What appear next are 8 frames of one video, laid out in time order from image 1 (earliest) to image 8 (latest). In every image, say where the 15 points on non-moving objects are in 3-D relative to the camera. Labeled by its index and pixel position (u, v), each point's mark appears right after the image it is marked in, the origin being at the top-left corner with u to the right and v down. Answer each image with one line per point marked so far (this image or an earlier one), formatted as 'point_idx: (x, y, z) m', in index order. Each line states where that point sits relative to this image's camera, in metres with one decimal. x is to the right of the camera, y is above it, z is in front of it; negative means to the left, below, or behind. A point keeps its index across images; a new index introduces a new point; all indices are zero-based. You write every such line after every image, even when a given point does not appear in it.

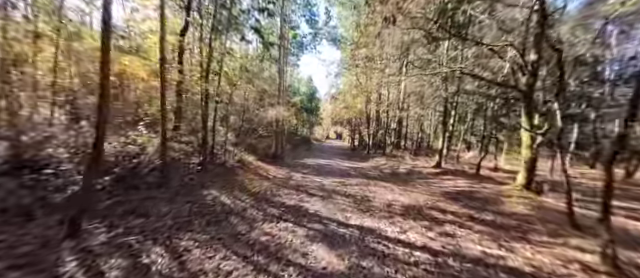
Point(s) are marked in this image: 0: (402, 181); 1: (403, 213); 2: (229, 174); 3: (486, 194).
0: (+4.7, -2.4, +12.3) m
1: (+2.6, -2.3, +6.9) m
2: (-3.8, -1.5, +9.0) m
3: (+6.9, -2.3, +9.1) m
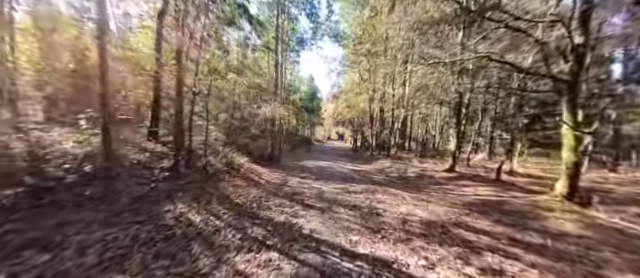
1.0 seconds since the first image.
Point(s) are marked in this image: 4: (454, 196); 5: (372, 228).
0: (+4.7, -2.4, +10.8) m
1: (+2.6, -2.3, +5.3) m
2: (-3.8, -1.5, +7.6) m
3: (+6.9, -2.3, +7.5) m
4: (+5.7, -2.4, +9.1) m
5: (+1.3, -2.2, +5.5) m
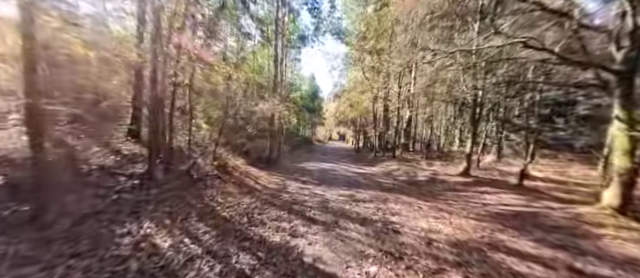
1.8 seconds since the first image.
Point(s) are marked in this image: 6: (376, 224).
0: (+4.8, -2.5, +9.6) m
1: (+2.7, -2.3, +4.2) m
2: (-3.7, -1.5, +6.4) m
3: (+7.0, -2.4, +6.4) m
4: (+5.8, -2.5, +8.0) m
5: (+1.4, -2.3, +4.3) m
6: (+1.5, -2.3, +5.7) m
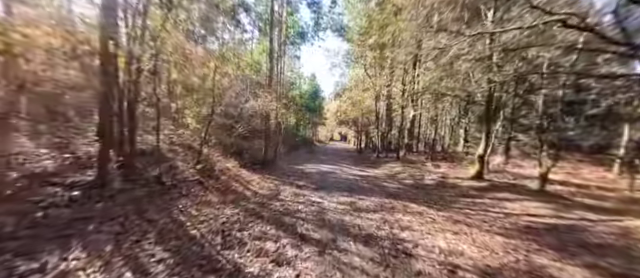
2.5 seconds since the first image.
0: (+4.7, -2.5, +8.5) m
1: (+2.5, -2.3, +3.1) m
2: (-3.8, -1.5, +5.4) m
3: (+6.9, -2.4, +5.2) m
4: (+5.7, -2.4, +6.8) m
5: (+1.3, -2.2, +3.2) m
6: (+1.3, -2.2, +4.6) m
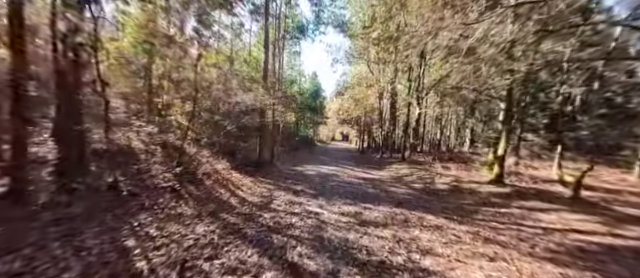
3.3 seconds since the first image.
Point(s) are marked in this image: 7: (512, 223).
0: (+4.6, -2.4, +7.2) m
1: (+2.4, -2.3, +1.8) m
2: (-3.9, -1.4, +4.2) m
3: (+6.8, -2.3, +4.0) m
4: (+5.6, -2.4, +5.6) m
5: (+1.2, -2.2, +2.0) m
6: (+1.3, -2.2, +3.4) m
7: (+5.5, -2.4, +6.3) m
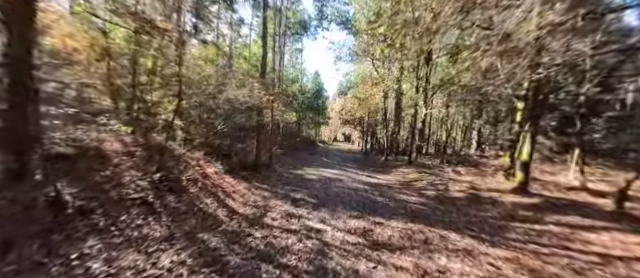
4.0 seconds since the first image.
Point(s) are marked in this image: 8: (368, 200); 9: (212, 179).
0: (+4.7, -2.5, +6.1) m
1: (+2.5, -2.4, +0.7) m
2: (-3.9, -1.4, +3.2) m
3: (+6.8, -2.5, +2.8) m
4: (+5.7, -2.5, +4.5) m
5: (+1.2, -2.3, +0.9) m
6: (+1.3, -2.3, +2.4) m
7: (+5.5, -2.5, +5.2) m
8: (+1.9, -2.4, +8.7) m
9: (-4.4, -1.6, +8.9) m
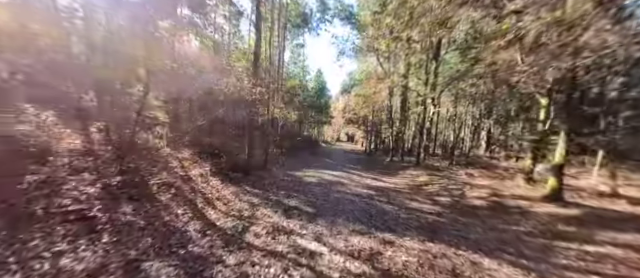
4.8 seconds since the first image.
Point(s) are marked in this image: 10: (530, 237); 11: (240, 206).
0: (+4.6, -2.5, +4.8) m
1: (+2.3, -2.3, -0.5) m
2: (-4.0, -1.4, +2.0) m
3: (+6.7, -2.4, +1.5) m
4: (+5.5, -2.5, +3.2) m
5: (+1.0, -2.2, -0.3) m
6: (+1.2, -2.2, +1.1) m
7: (+5.4, -2.5, +3.9) m
8: (+1.9, -2.3, +7.4) m
9: (-4.5, -1.5, +7.7) m
10: (+5.5, -2.5, +5.8) m
11: (-2.5, -2.1, +6.8) m
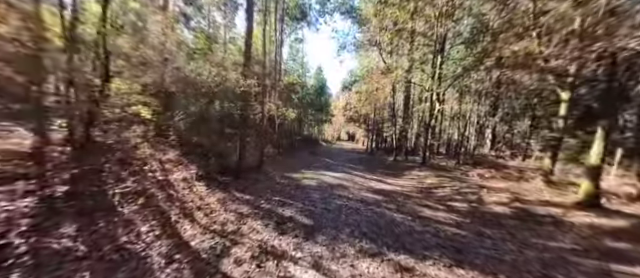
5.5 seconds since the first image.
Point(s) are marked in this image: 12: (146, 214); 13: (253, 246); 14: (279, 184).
0: (+4.6, -2.4, +3.8) m
1: (+2.3, -2.3, -1.5) m
2: (-4.0, -1.4, +1.0) m
3: (+6.7, -2.4, +0.5) m
4: (+5.5, -2.4, +2.1) m
5: (+1.0, -2.2, -1.4) m
6: (+1.1, -2.2, +0.1) m
7: (+5.4, -2.4, +2.8) m
8: (+1.8, -2.3, +6.4) m
9: (-4.5, -1.5, +6.7) m
10: (+5.5, -2.5, +4.7) m
11: (-2.5, -2.0, +5.7) m
12: (-3.8, -1.6, +4.9) m
13: (-1.3, -2.1, +4.4) m
14: (-1.8, -2.1, +10.1) m
